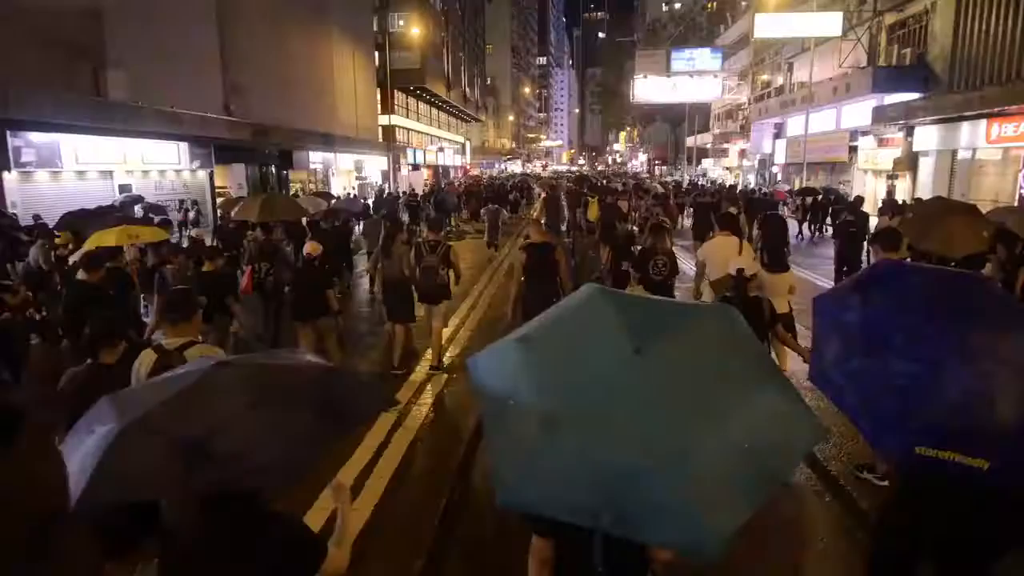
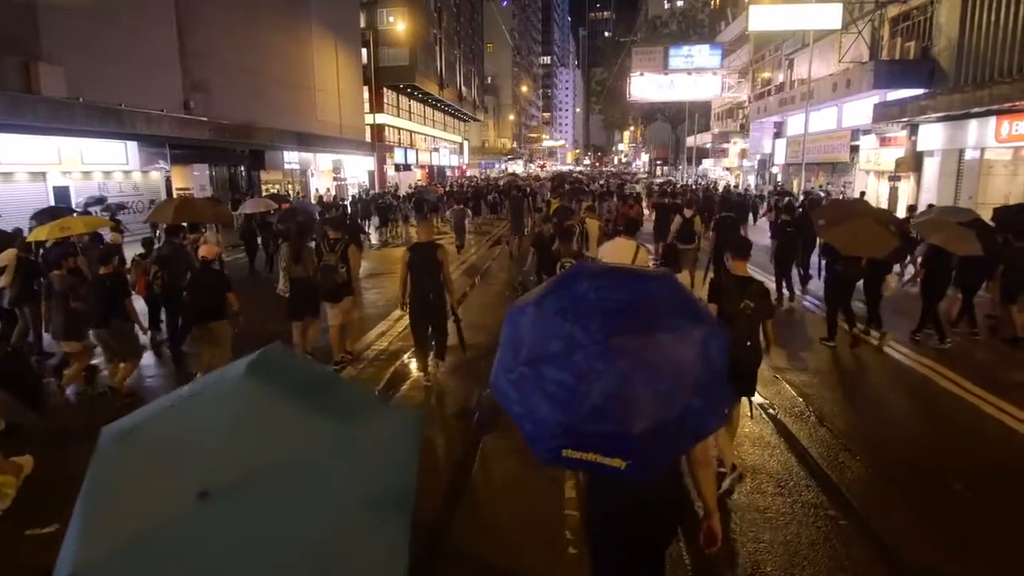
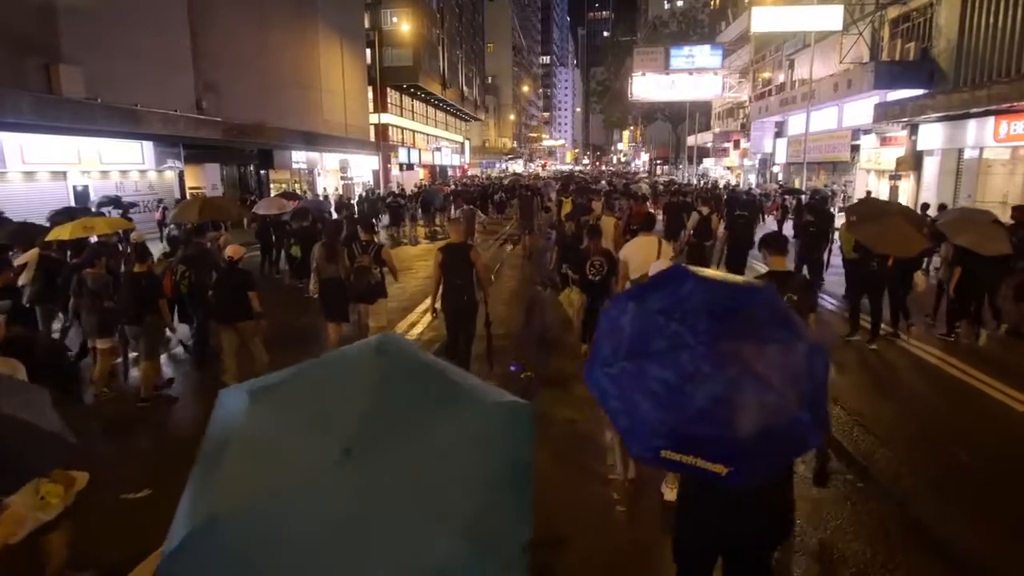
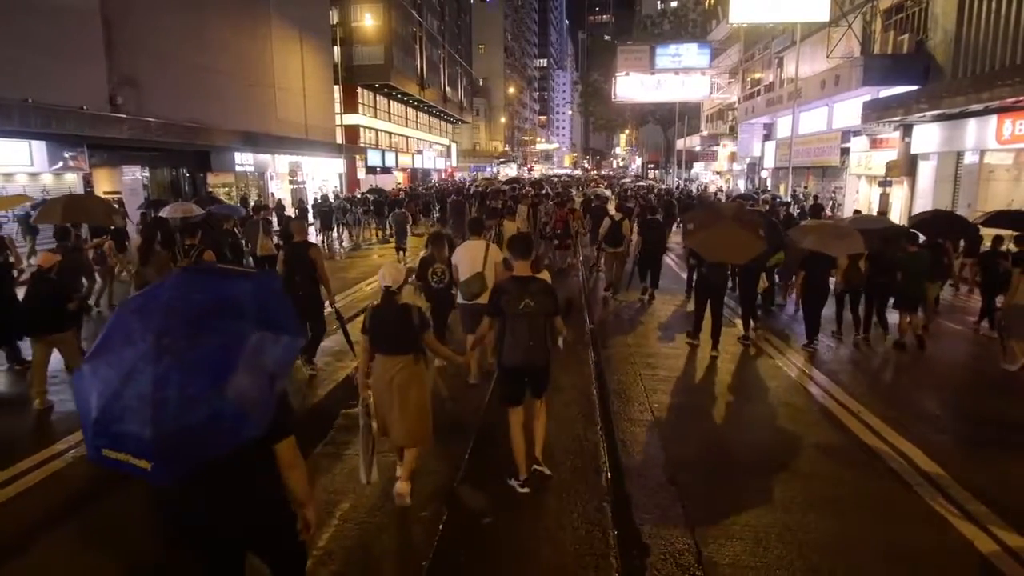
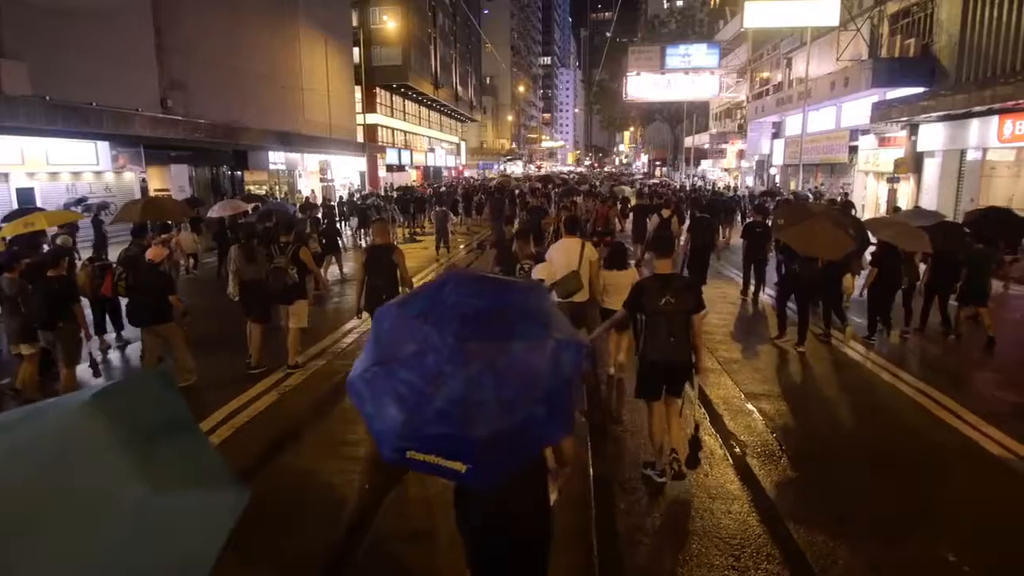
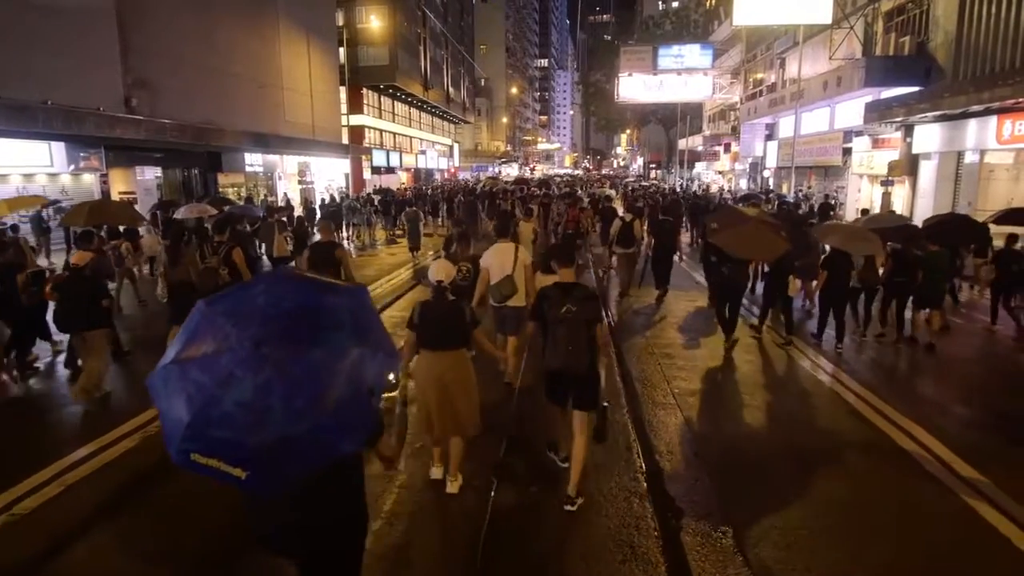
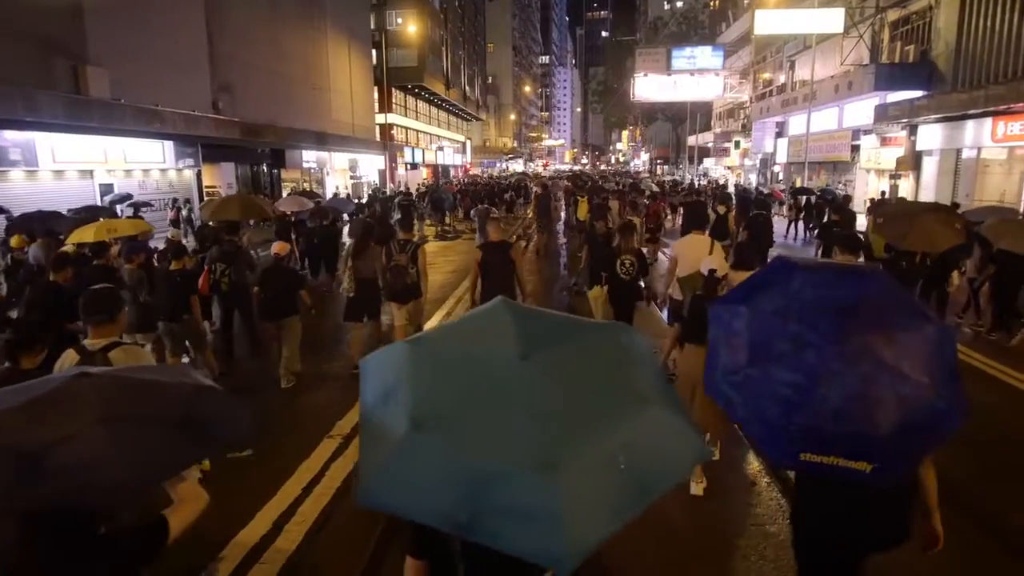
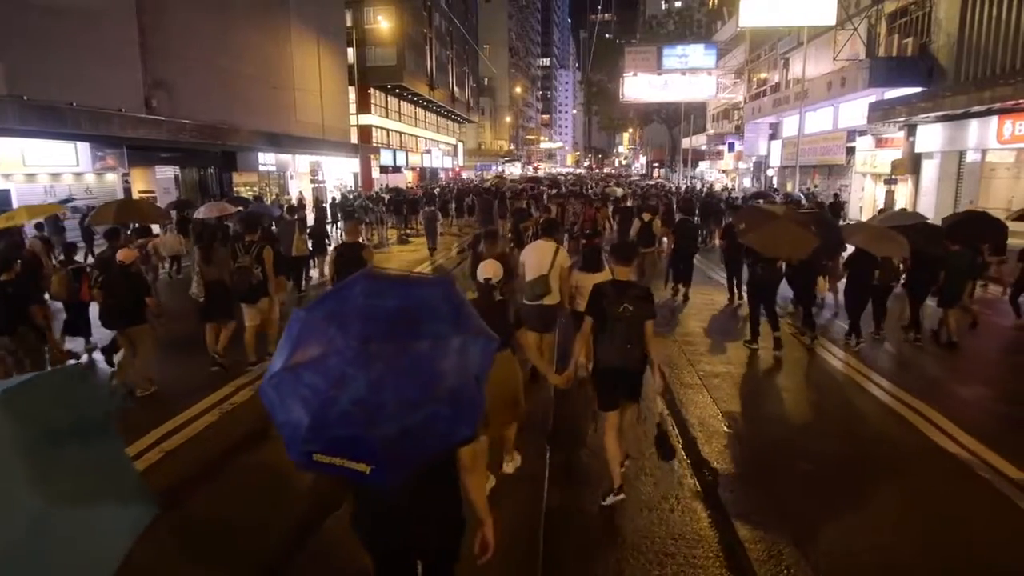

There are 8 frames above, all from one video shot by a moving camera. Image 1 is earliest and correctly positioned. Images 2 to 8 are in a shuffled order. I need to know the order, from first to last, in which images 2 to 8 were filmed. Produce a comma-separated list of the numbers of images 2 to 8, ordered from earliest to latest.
7, 3, 2, 5, 8, 6, 4
